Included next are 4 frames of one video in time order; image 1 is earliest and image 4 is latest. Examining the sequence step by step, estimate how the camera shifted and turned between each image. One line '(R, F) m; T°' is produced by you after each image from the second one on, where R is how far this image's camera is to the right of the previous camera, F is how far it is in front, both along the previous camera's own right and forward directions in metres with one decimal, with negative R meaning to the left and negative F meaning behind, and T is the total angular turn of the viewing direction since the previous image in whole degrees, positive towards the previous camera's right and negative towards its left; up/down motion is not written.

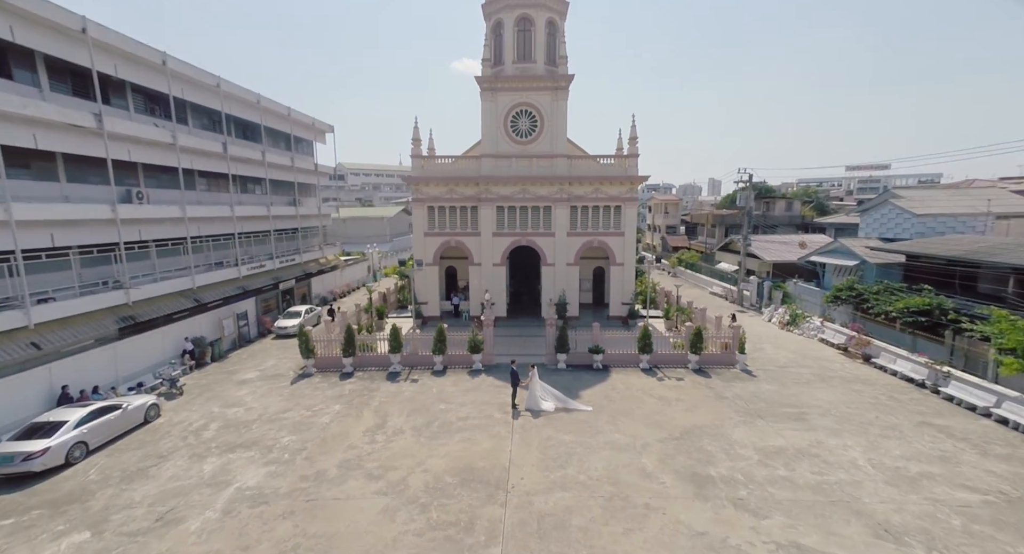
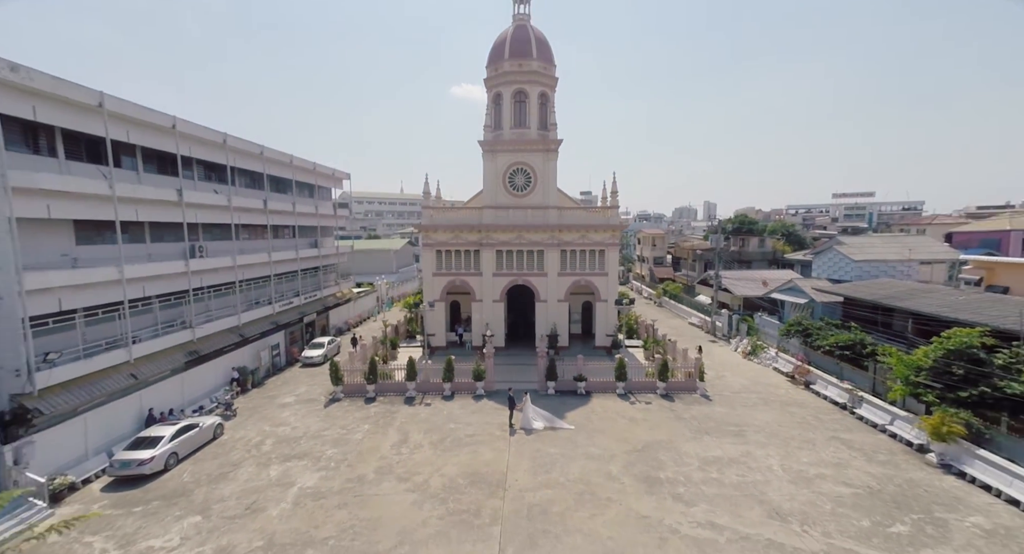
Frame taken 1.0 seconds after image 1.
(0.0, -2.8) m; 0°
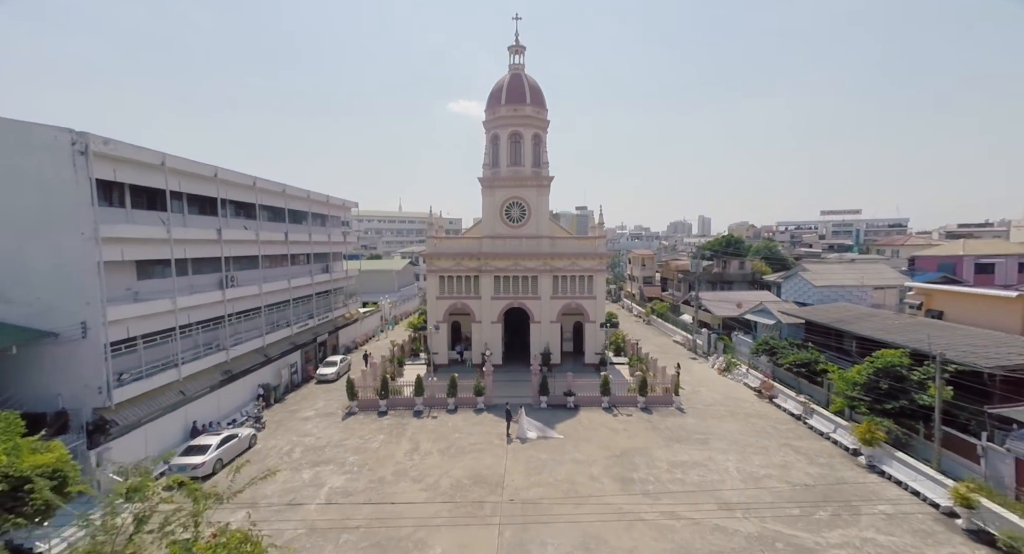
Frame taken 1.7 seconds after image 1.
(0.0, -2.2) m; 0°
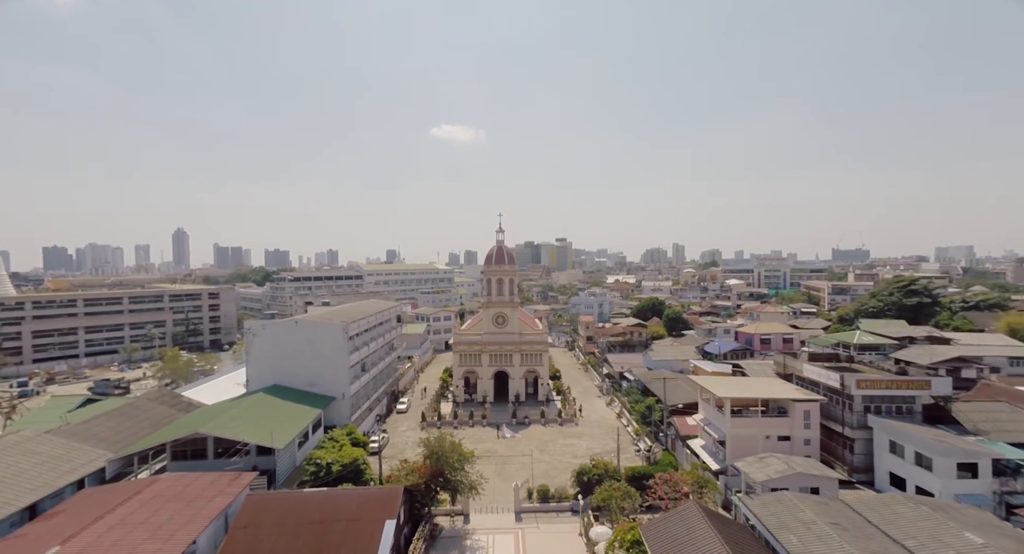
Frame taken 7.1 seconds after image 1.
(-0.2, -21.2) m; +2°
